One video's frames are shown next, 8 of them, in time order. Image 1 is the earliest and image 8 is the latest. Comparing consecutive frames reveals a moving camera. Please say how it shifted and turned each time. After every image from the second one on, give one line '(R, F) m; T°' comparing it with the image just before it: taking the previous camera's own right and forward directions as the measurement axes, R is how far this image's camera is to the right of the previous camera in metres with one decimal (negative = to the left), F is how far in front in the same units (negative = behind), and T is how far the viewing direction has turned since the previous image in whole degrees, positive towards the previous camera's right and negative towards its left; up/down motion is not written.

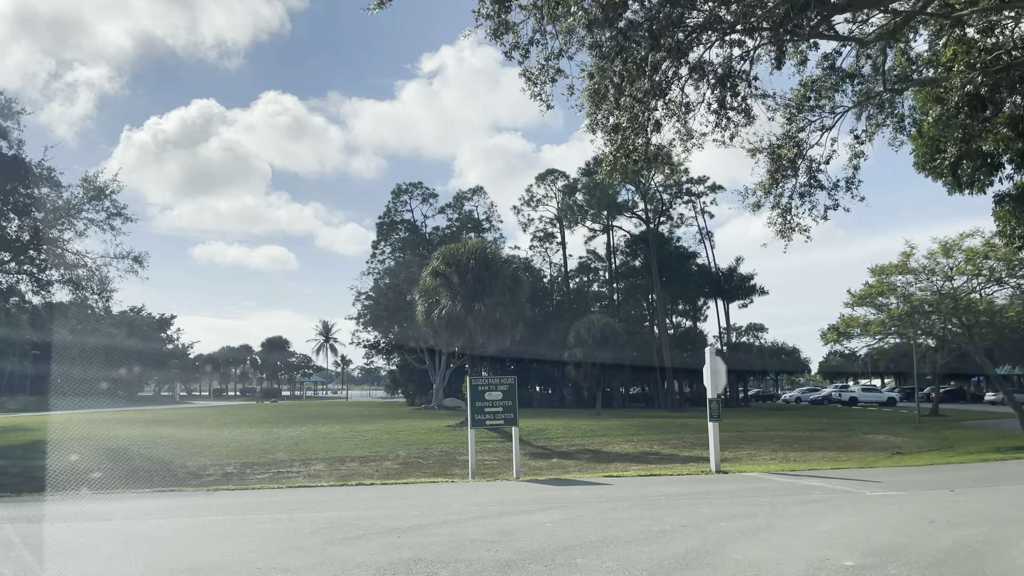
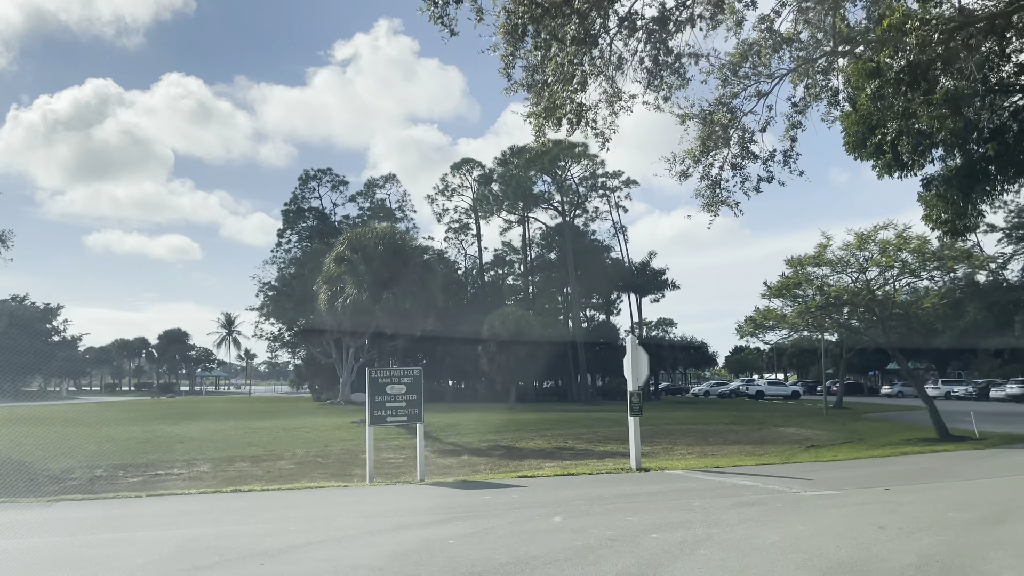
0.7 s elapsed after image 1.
(+0.2, +1.5) m; +6°
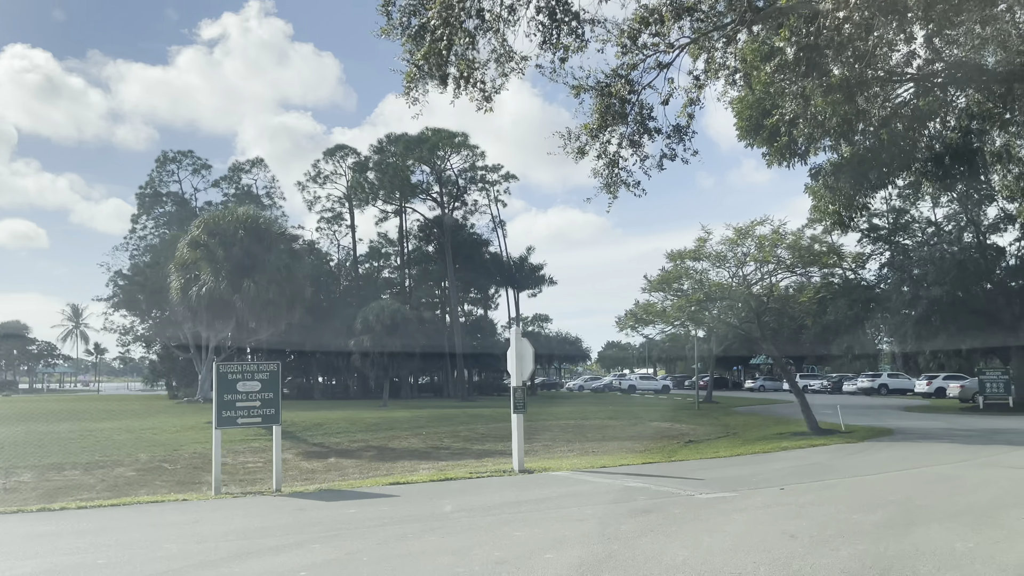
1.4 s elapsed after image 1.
(0.0, +1.3) m; +9°
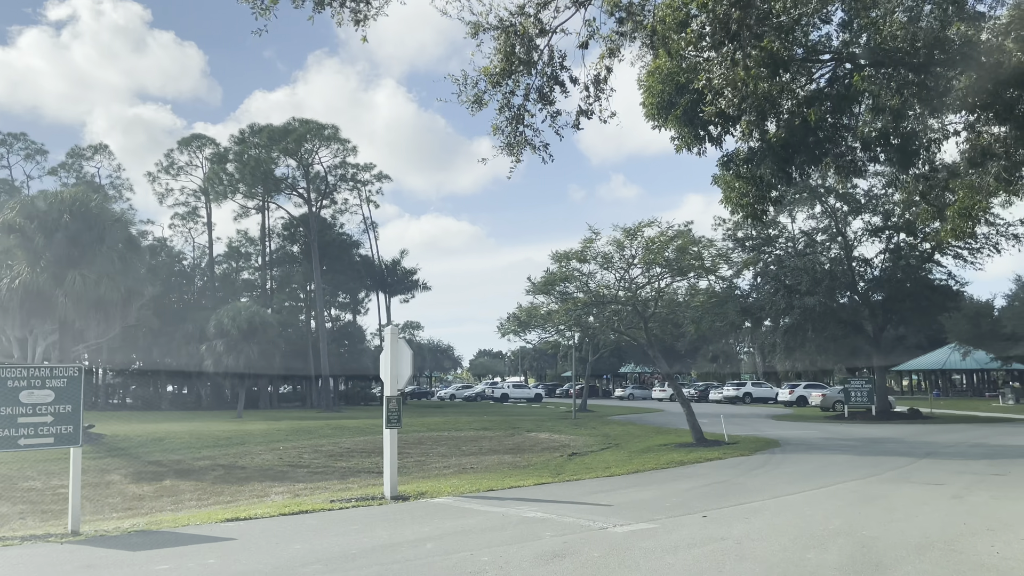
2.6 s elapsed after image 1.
(-0.1, +2.2) m; +9°
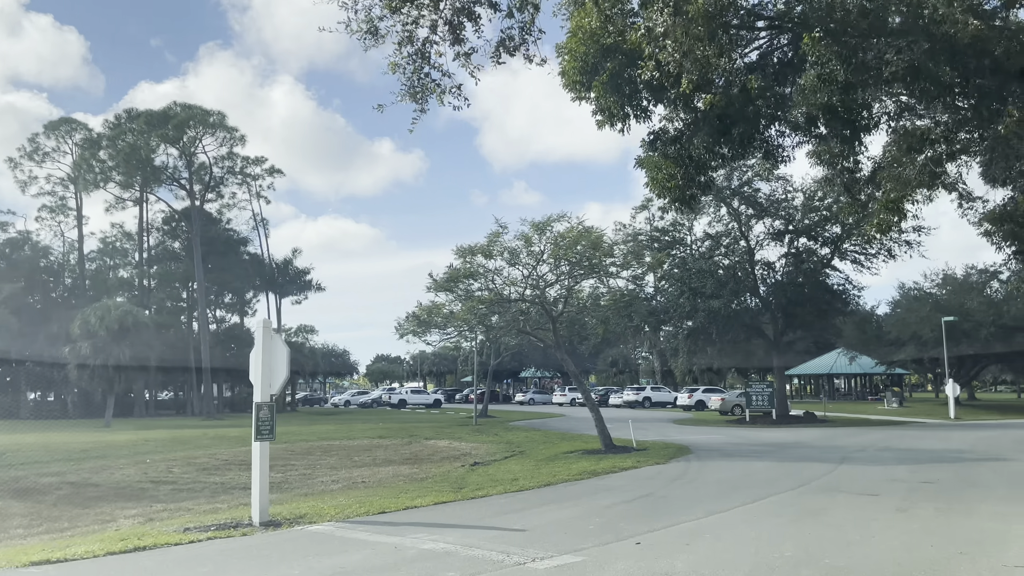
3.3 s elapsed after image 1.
(0.0, +1.7) m; +7°
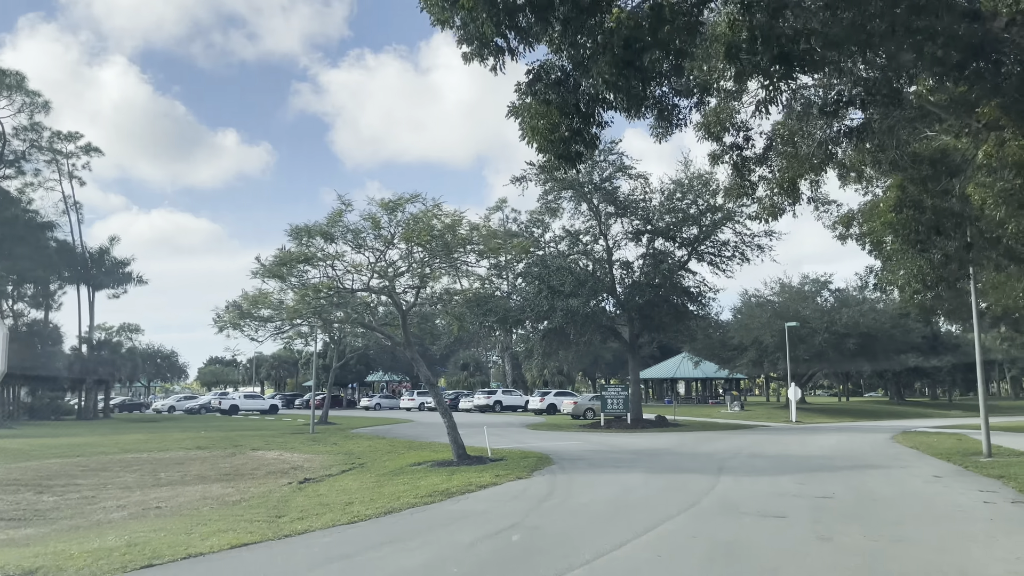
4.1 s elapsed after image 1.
(+0.2, +2.6) m; +11°
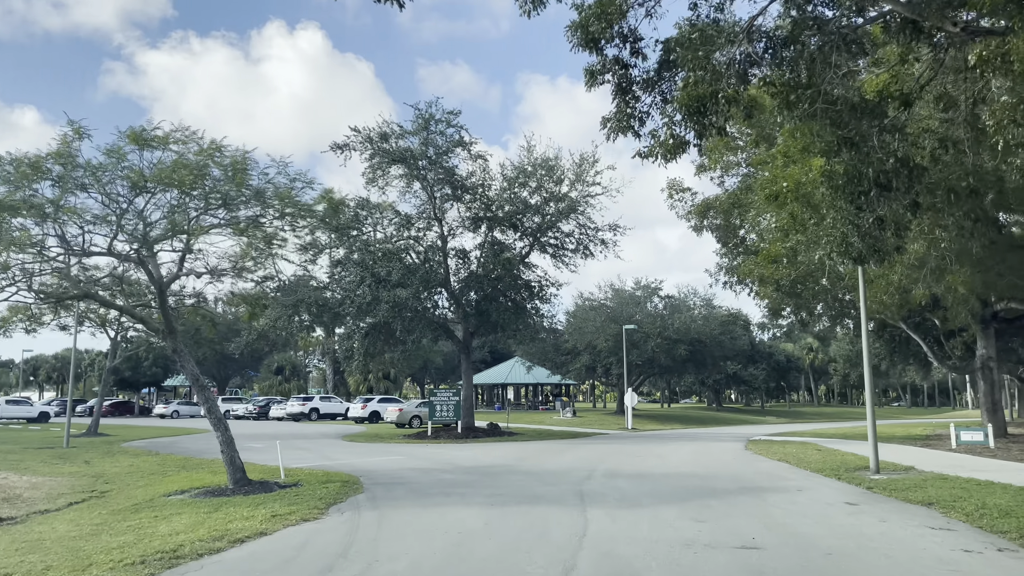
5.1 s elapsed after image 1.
(+0.5, +4.2) m; +12°
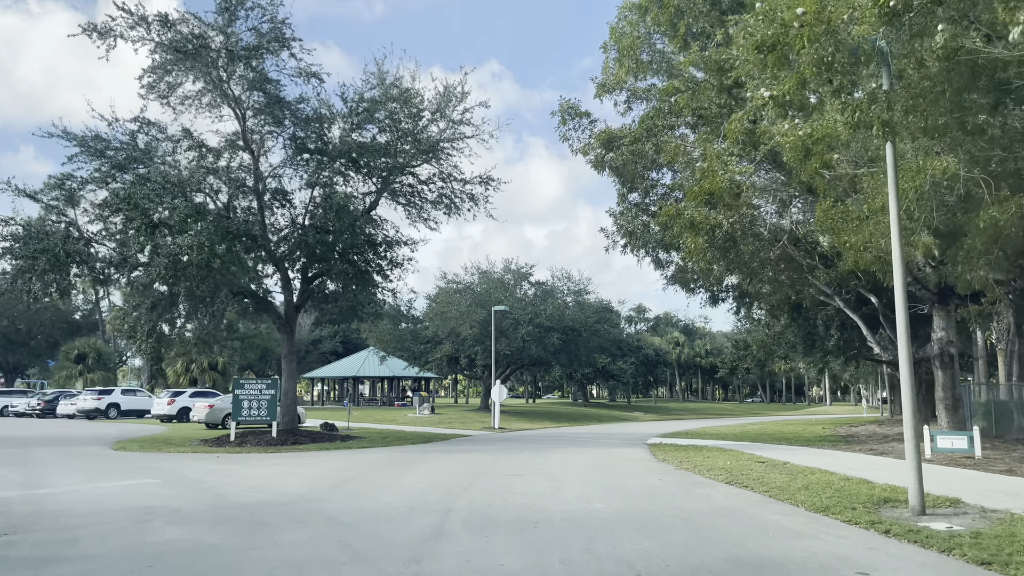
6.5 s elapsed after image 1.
(+0.8, +6.9) m; +10°
